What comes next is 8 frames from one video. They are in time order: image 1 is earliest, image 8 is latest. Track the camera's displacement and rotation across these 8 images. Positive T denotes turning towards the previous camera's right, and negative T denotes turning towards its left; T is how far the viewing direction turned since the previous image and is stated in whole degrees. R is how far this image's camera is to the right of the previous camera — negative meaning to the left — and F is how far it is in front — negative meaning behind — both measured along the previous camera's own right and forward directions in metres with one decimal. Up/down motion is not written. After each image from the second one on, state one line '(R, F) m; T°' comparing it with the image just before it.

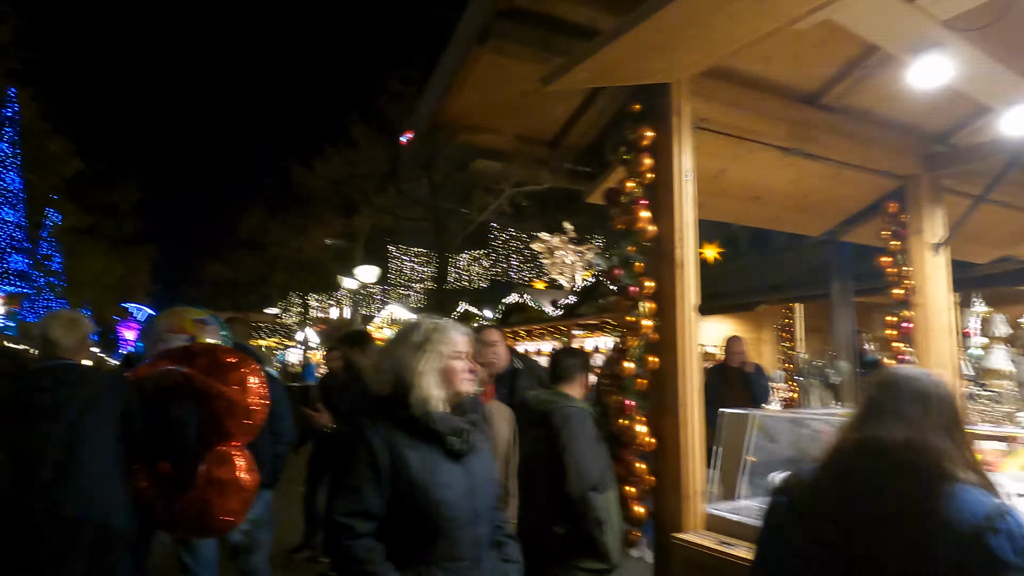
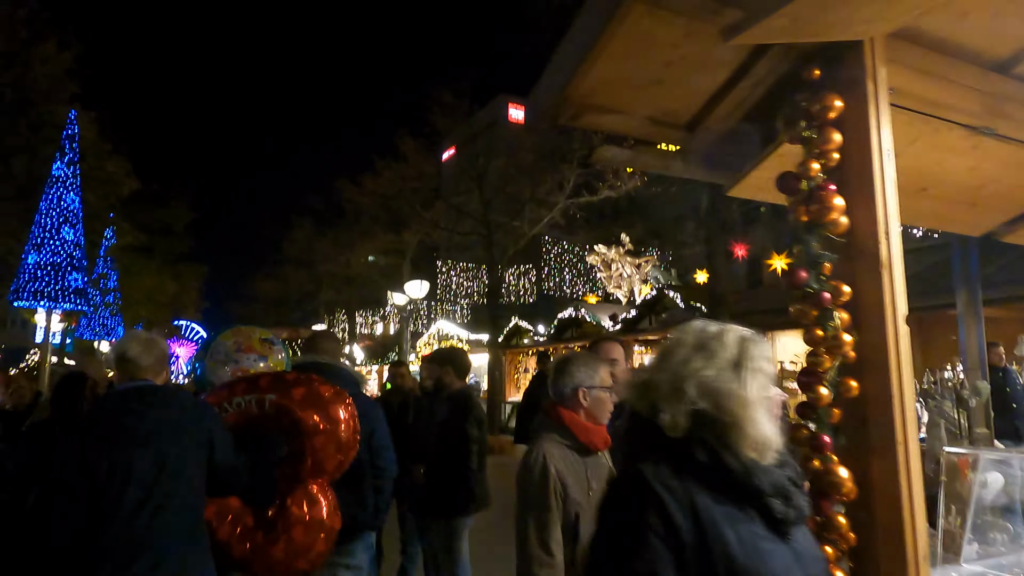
(-0.4, +0.5) m; -3°
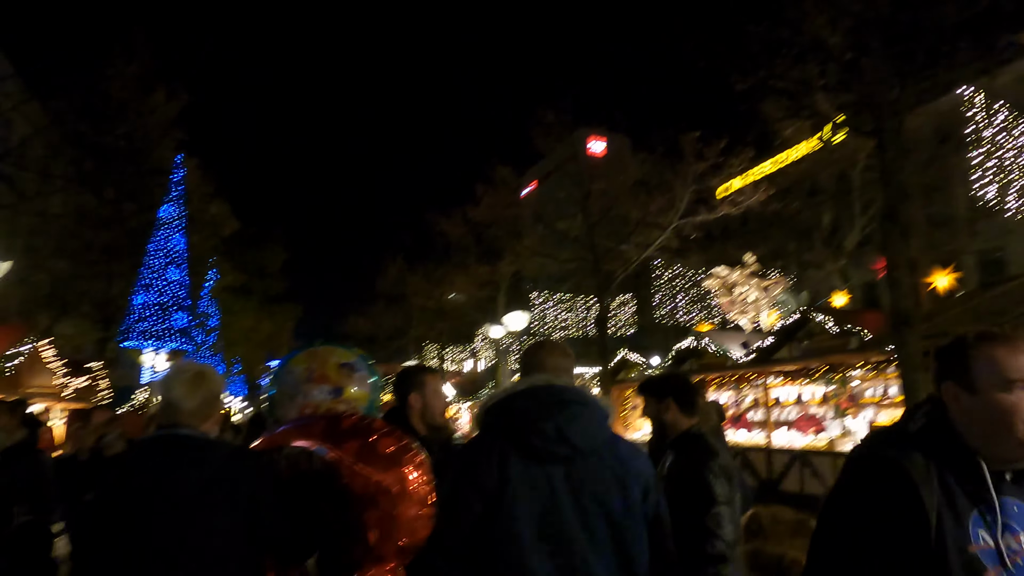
(-0.7, +1.1) m; -7°
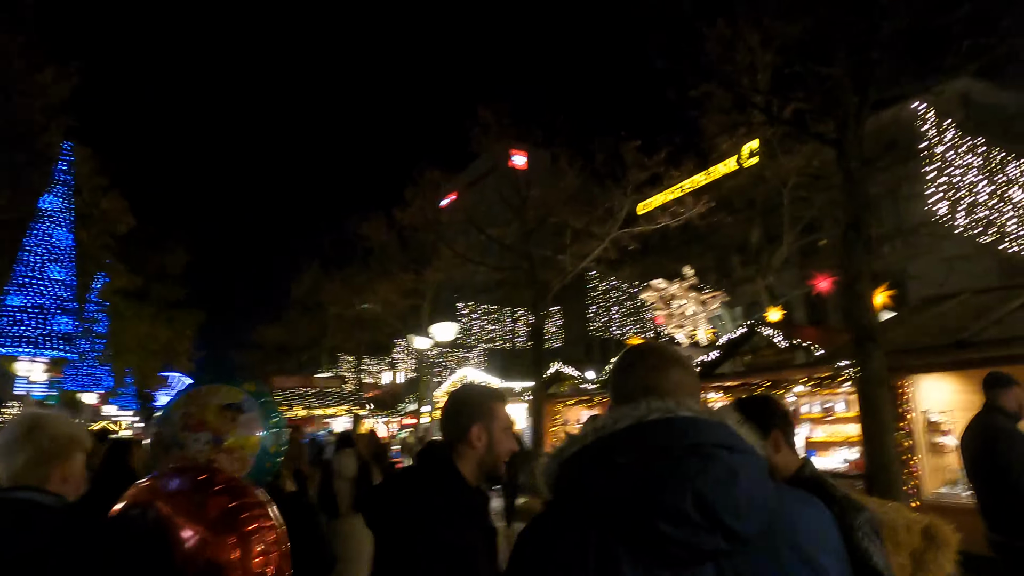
(-0.4, +0.9) m; +7°
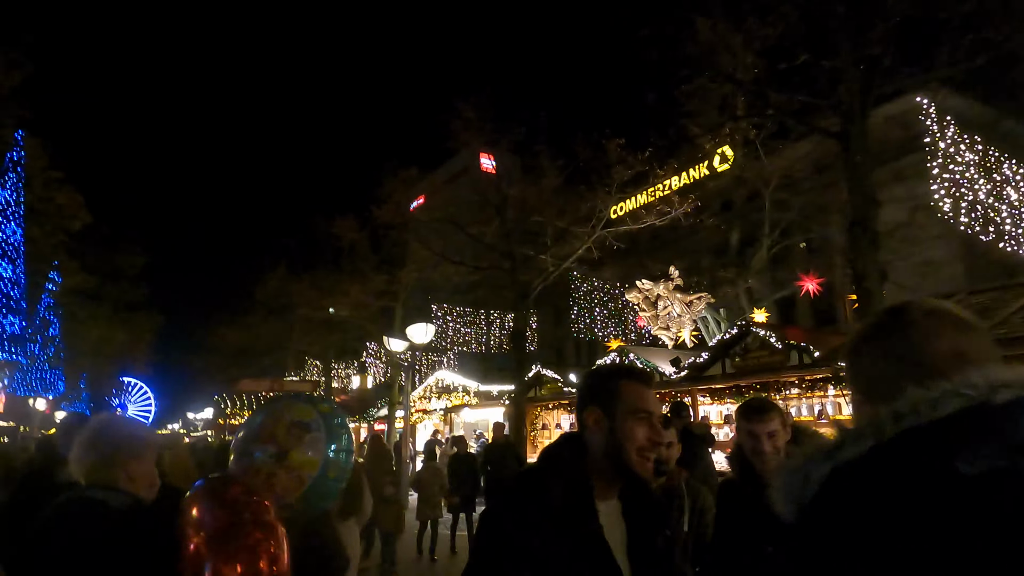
(-0.3, +0.5) m; +3°
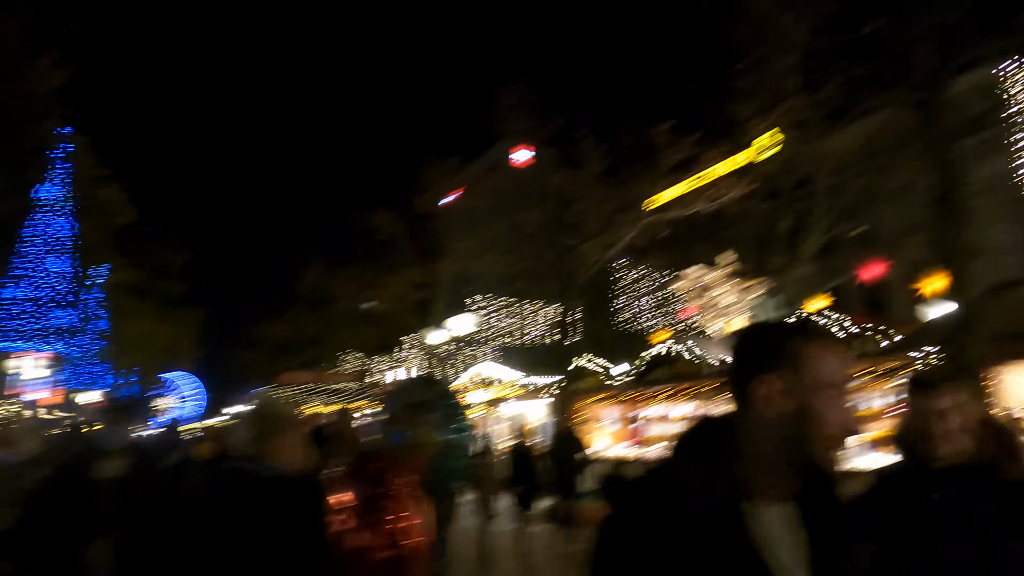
(-0.3, +0.3) m; -3°
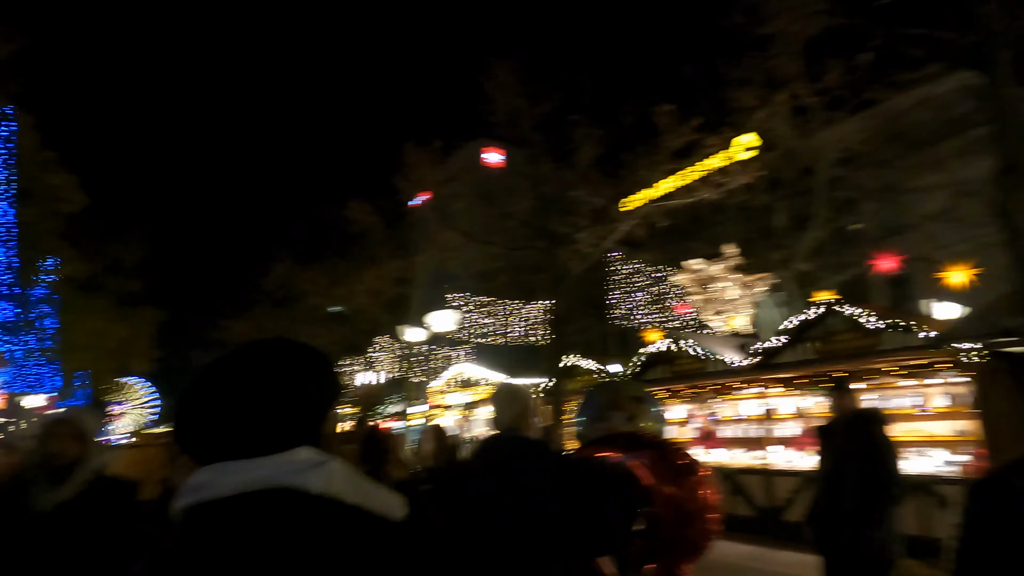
(-0.4, +1.0) m; +3°
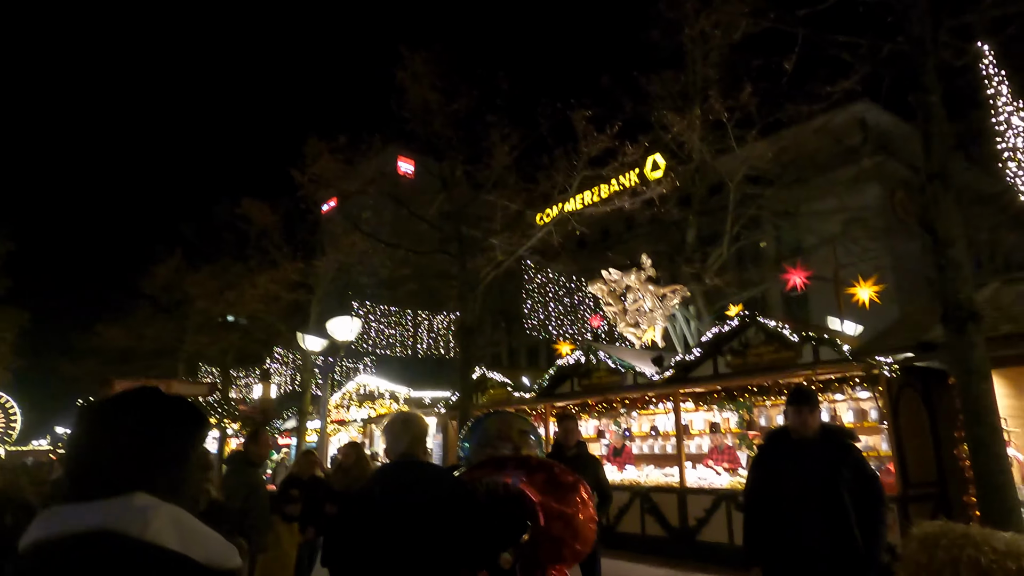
(0.0, +0.8) m; +8°
